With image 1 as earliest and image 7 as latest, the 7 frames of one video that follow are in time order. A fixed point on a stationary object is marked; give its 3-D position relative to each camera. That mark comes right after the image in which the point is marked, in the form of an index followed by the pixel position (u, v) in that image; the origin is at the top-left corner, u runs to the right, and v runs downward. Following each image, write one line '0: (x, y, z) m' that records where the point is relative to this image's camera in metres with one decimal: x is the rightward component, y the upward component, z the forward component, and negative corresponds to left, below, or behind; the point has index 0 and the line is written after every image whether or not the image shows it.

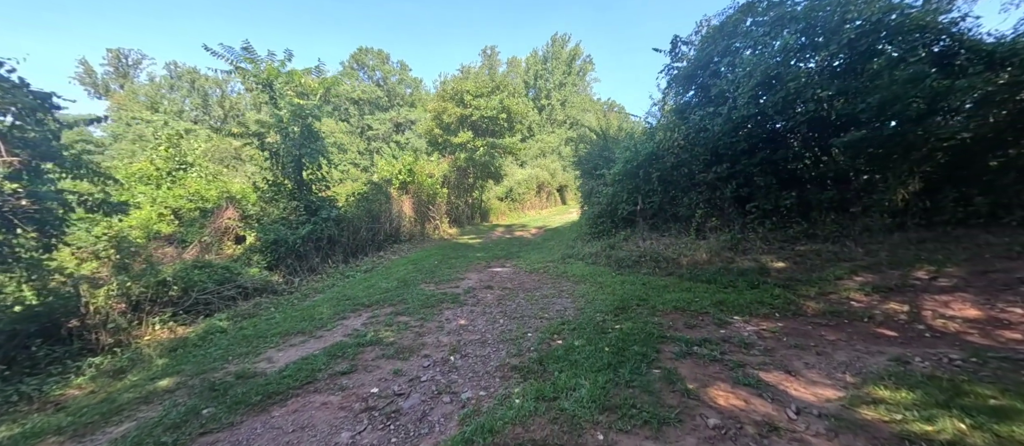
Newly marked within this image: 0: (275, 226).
0: (-4.7, -0.1, +7.5) m
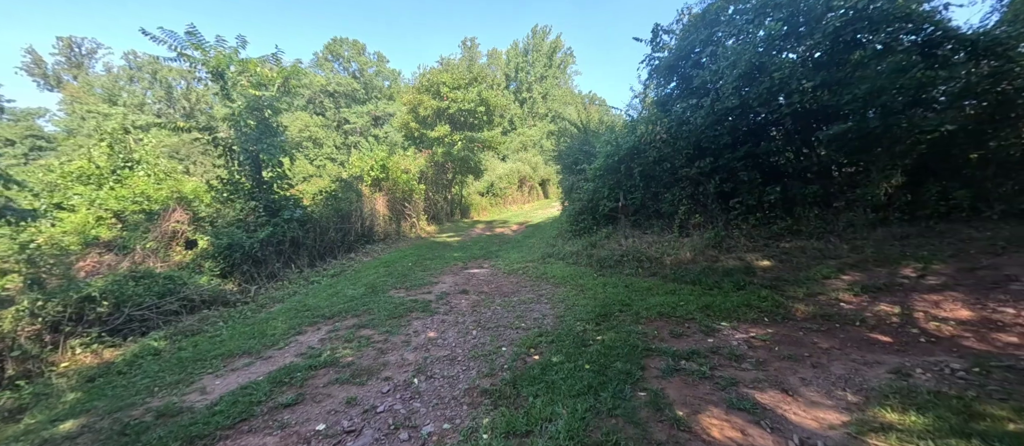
0: (-5.1, -0.1, +6.9) m
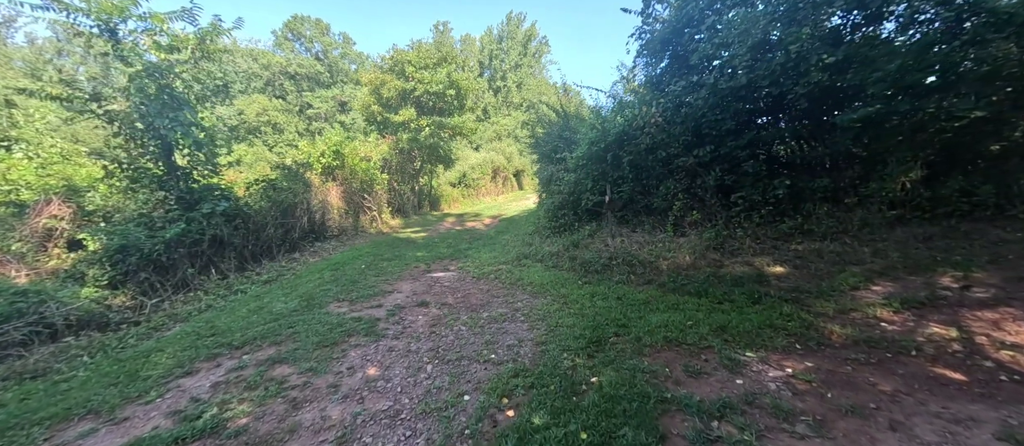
0: (-5.6, 0.0, +5.5) m
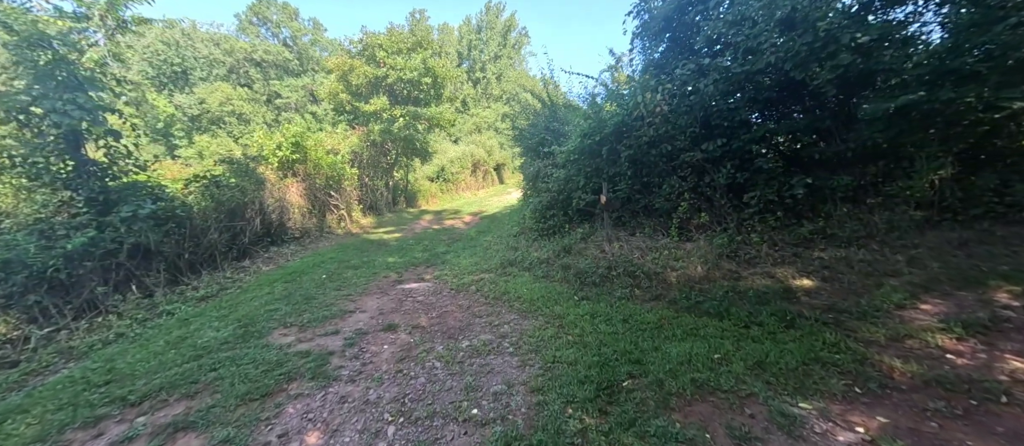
0: (-5.8, -0.1, +4.4) m
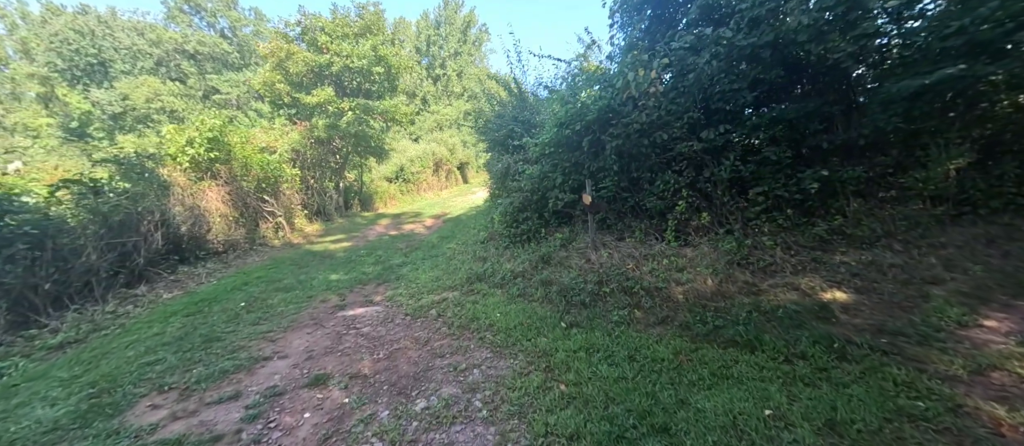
0: (-6.0, -0.4, +2.9) m
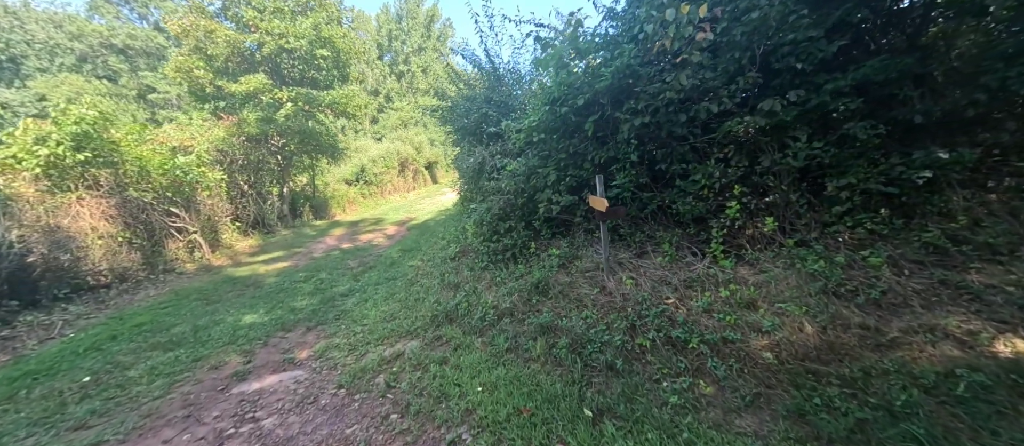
0: (-6.0, -0.8, +1.1) m
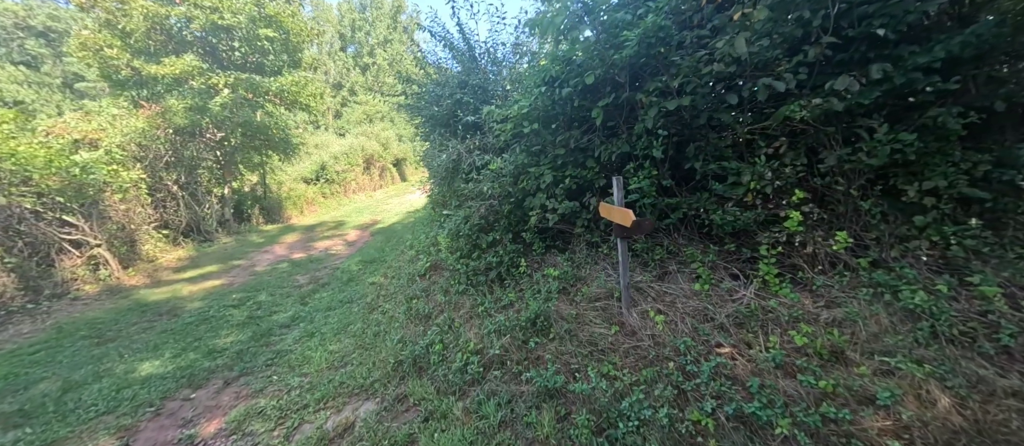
0: (-5.9, -1.0, -0.2) m
